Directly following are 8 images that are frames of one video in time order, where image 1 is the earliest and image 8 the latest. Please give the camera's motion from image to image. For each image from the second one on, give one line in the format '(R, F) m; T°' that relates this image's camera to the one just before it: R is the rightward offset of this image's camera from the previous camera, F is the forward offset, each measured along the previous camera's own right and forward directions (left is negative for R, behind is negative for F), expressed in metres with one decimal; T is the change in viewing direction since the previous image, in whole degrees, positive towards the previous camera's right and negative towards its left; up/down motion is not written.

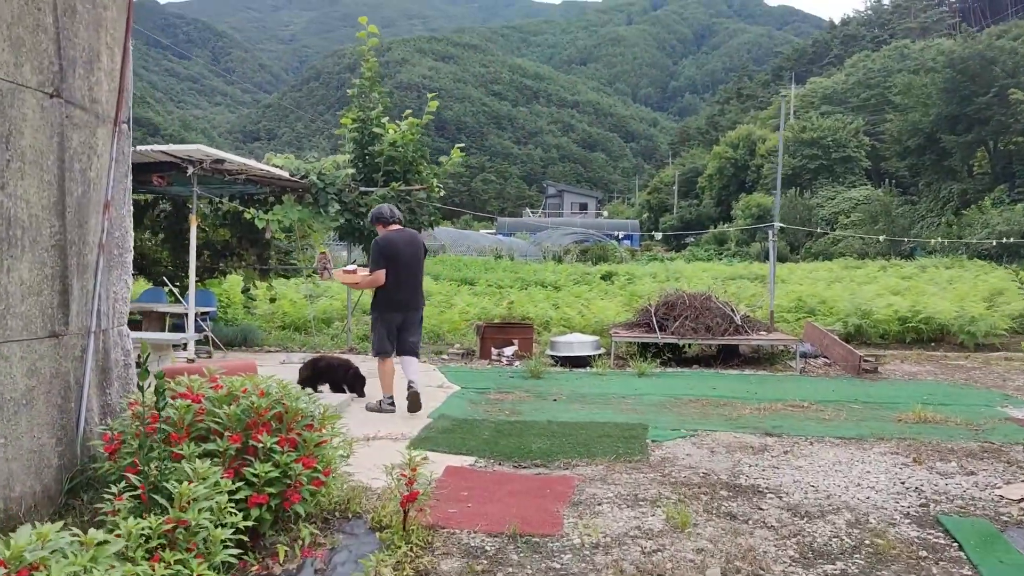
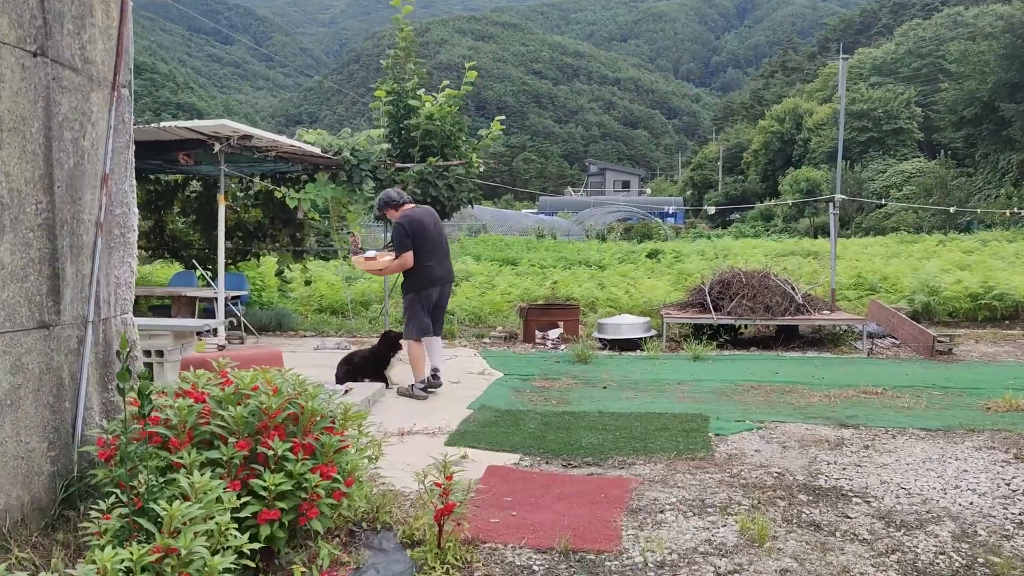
(0.0, +0.5) m; -3°
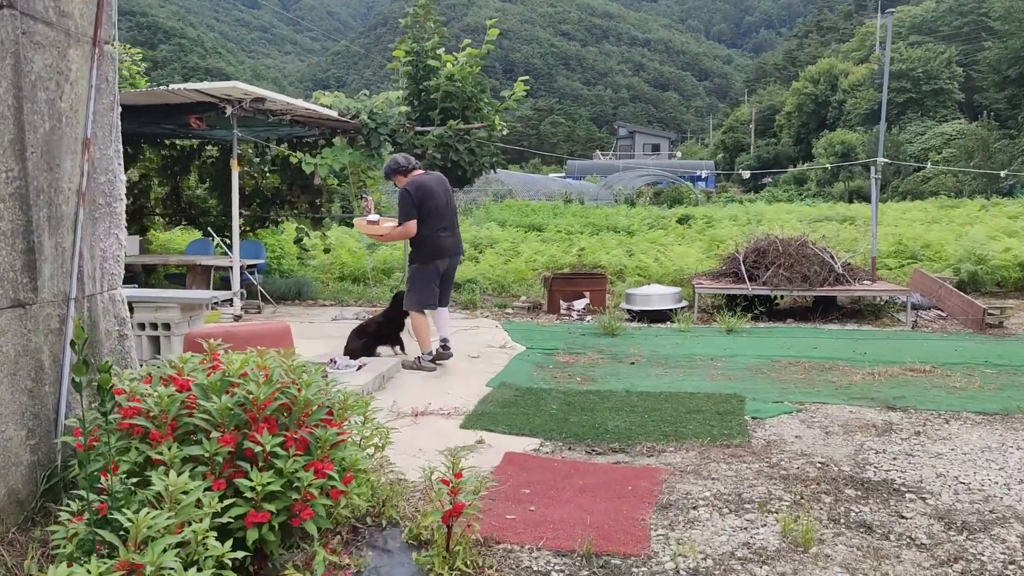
(0.0, +0.3) m; -2°
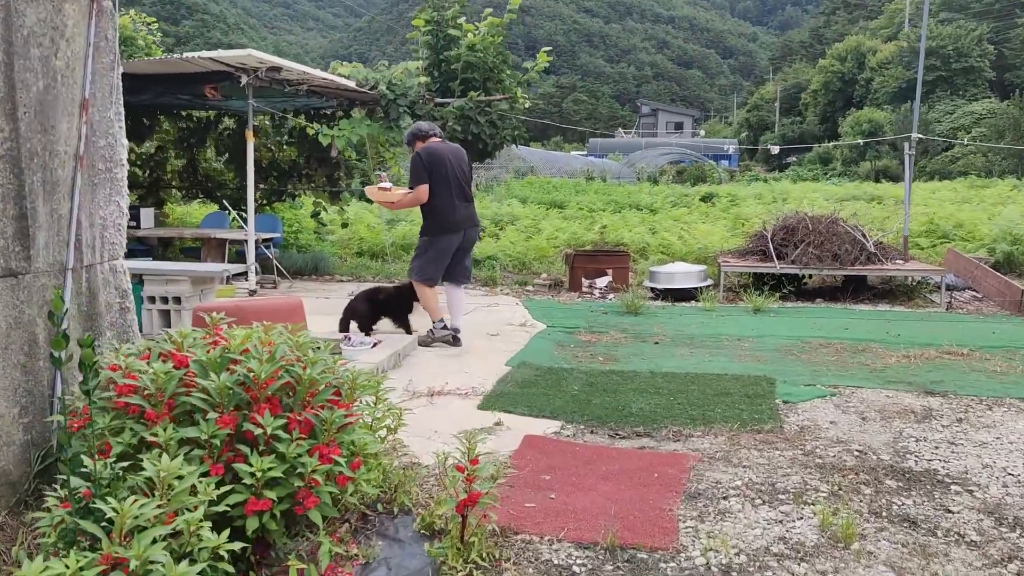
(0.0, +0.2) m; -1°
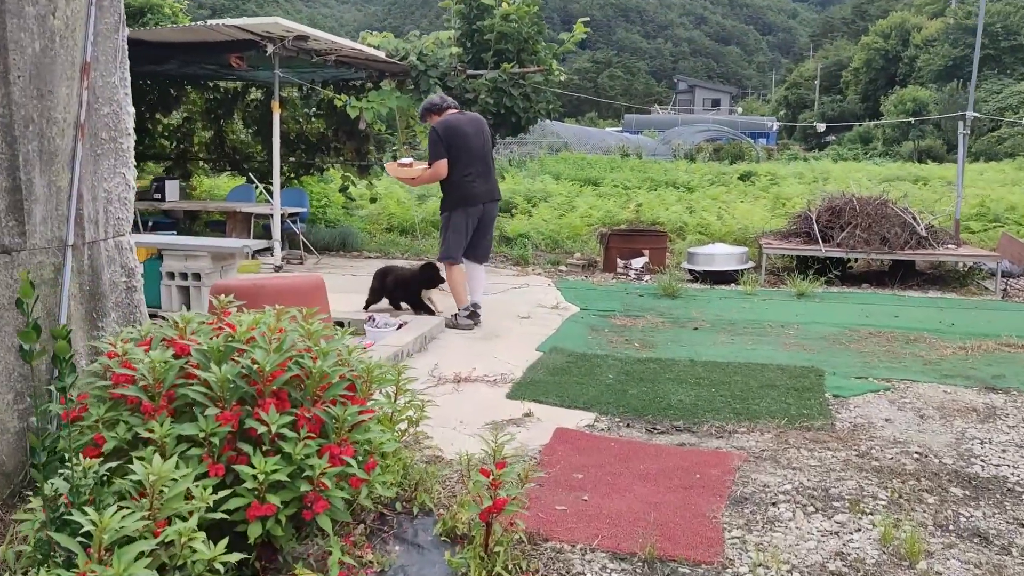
(0.0, +0.3) m; -2°
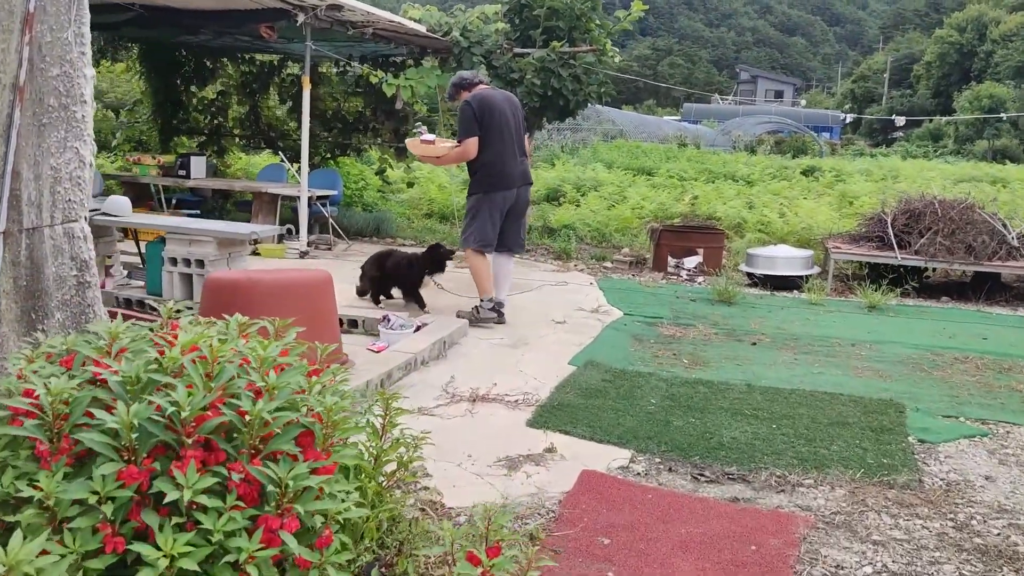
(+0.1, +0.6) m; -3°
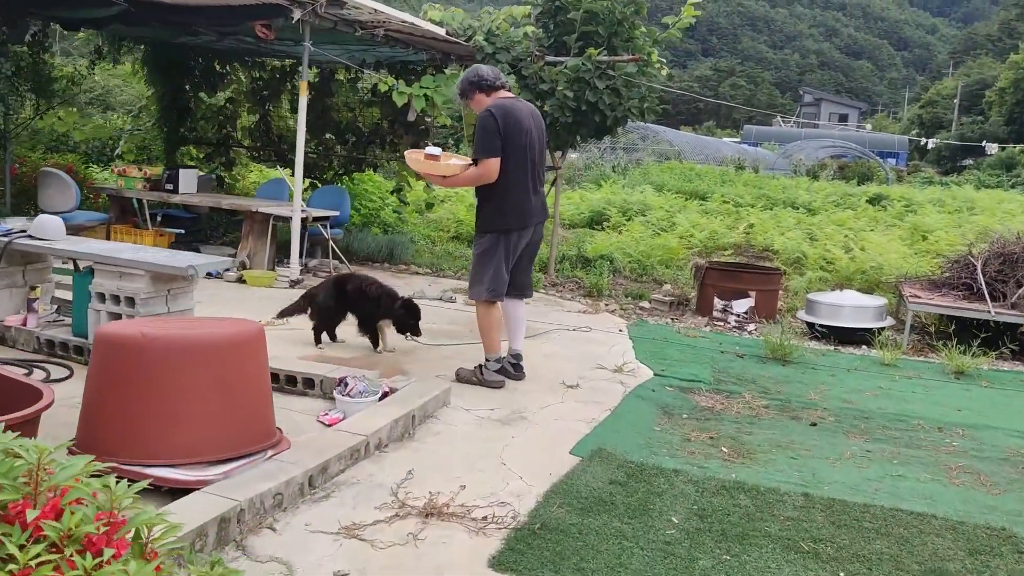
(+0.2, +1.0) m; -3°
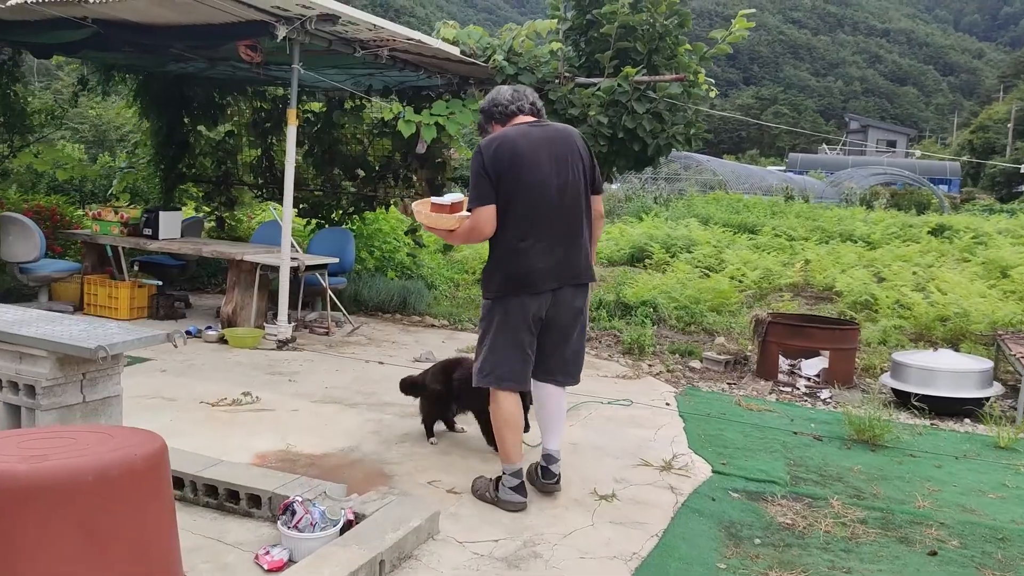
(+0.1, +1.0) m; -3°
